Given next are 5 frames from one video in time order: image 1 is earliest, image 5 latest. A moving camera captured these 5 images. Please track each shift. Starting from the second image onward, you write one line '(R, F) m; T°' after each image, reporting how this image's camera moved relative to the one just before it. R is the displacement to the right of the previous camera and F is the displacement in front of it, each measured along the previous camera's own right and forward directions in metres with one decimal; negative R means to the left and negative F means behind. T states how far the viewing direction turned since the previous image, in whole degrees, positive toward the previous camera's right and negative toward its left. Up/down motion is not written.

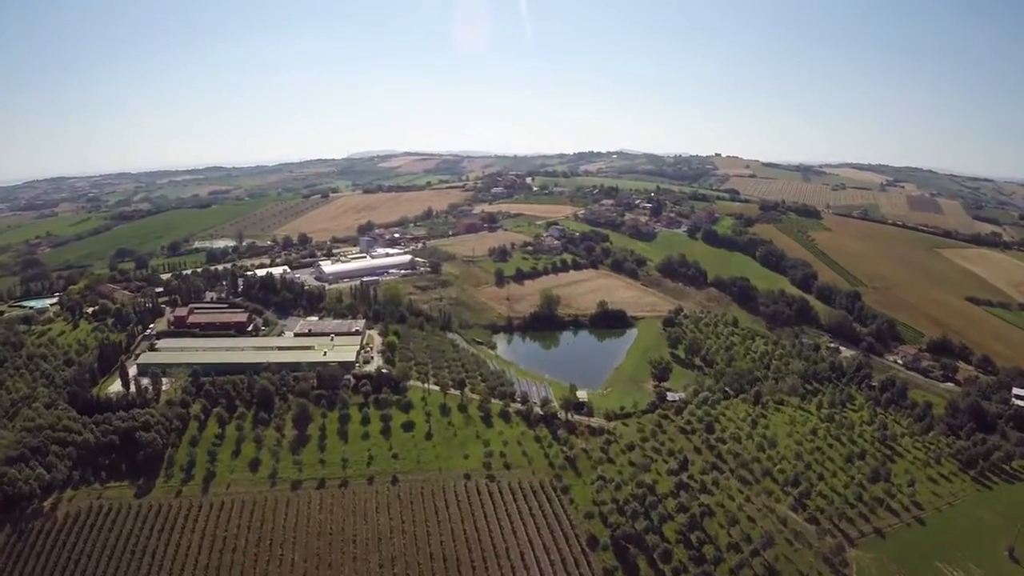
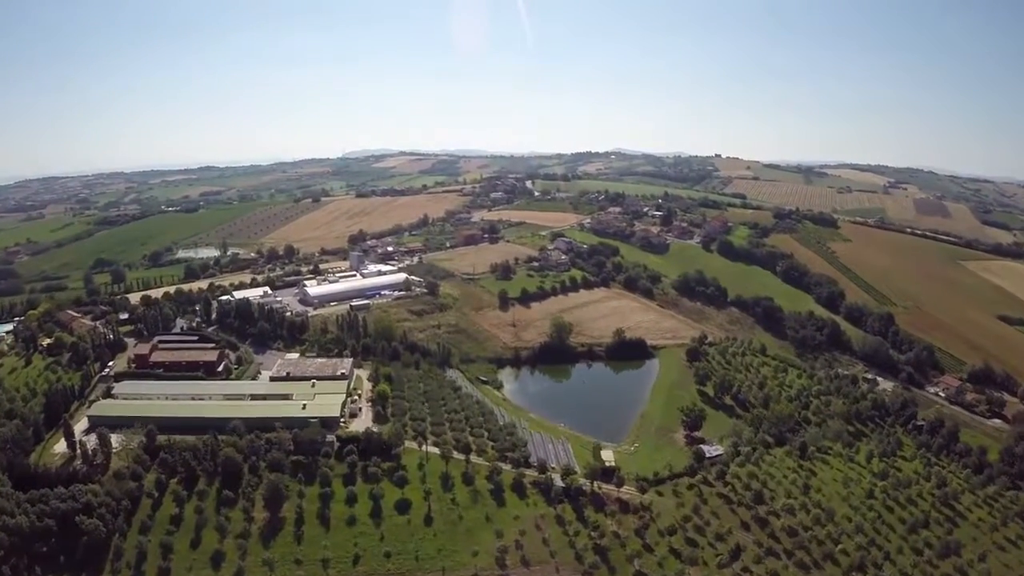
(-1.0, +6.2) m; 0°
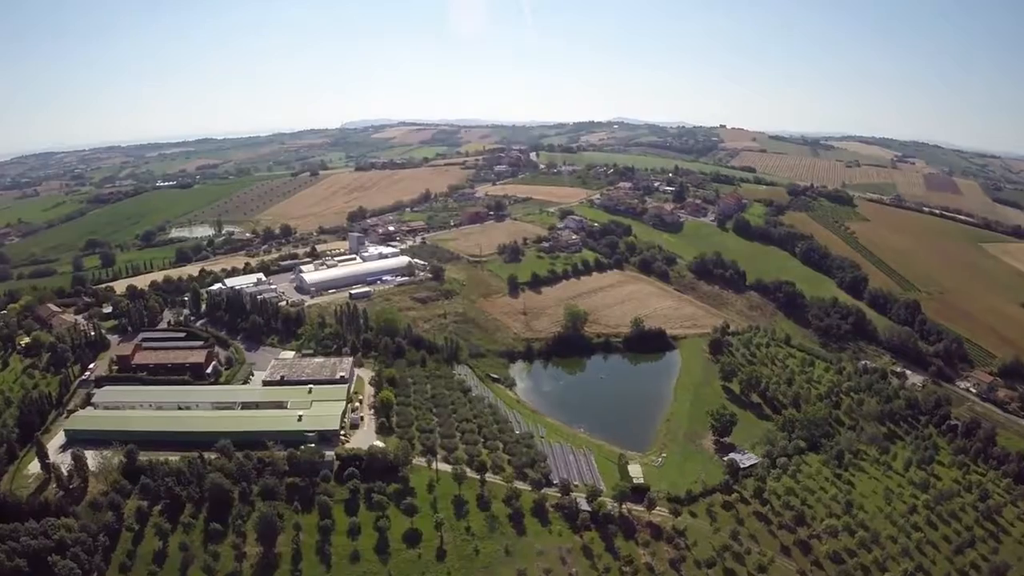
(-1.0, +3.8) m; 0°
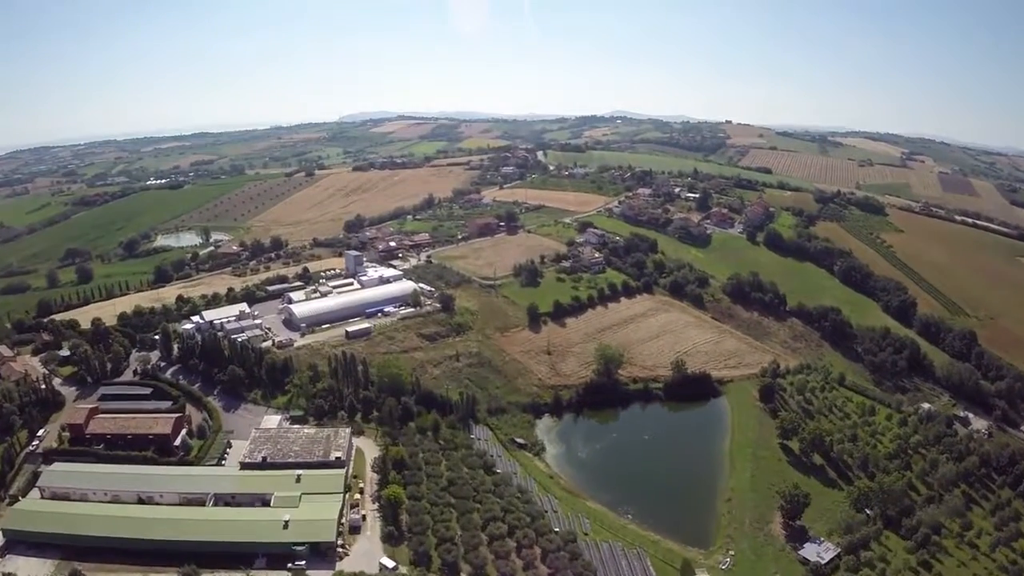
(-1.9, +6.7) m; 0°
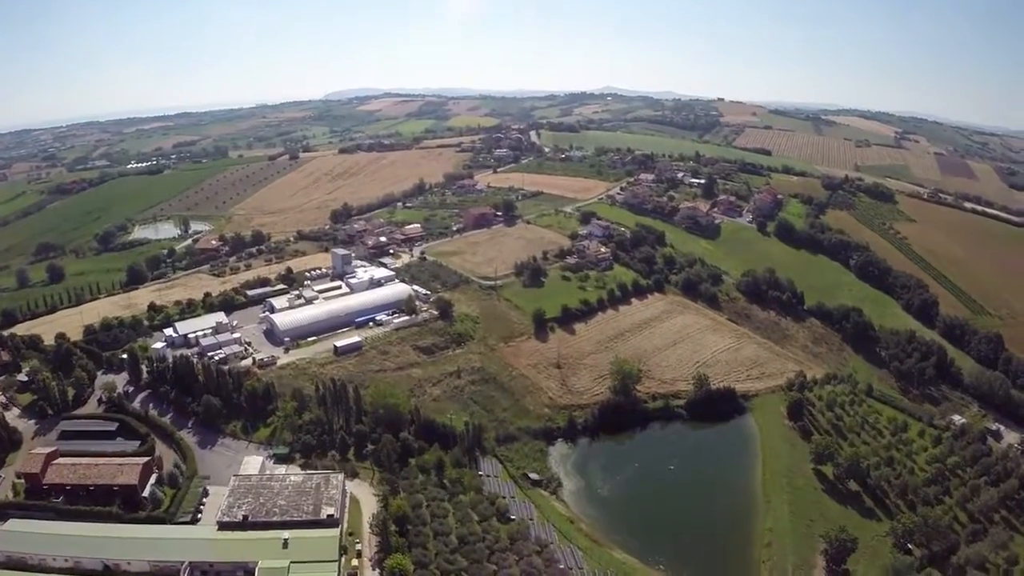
(-1.2, +4.1) m; +1°
